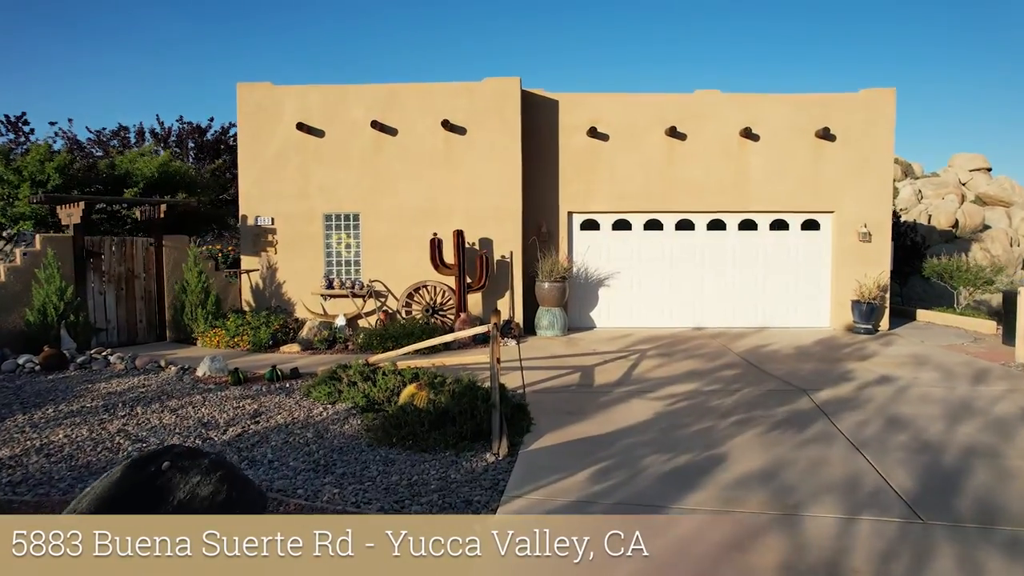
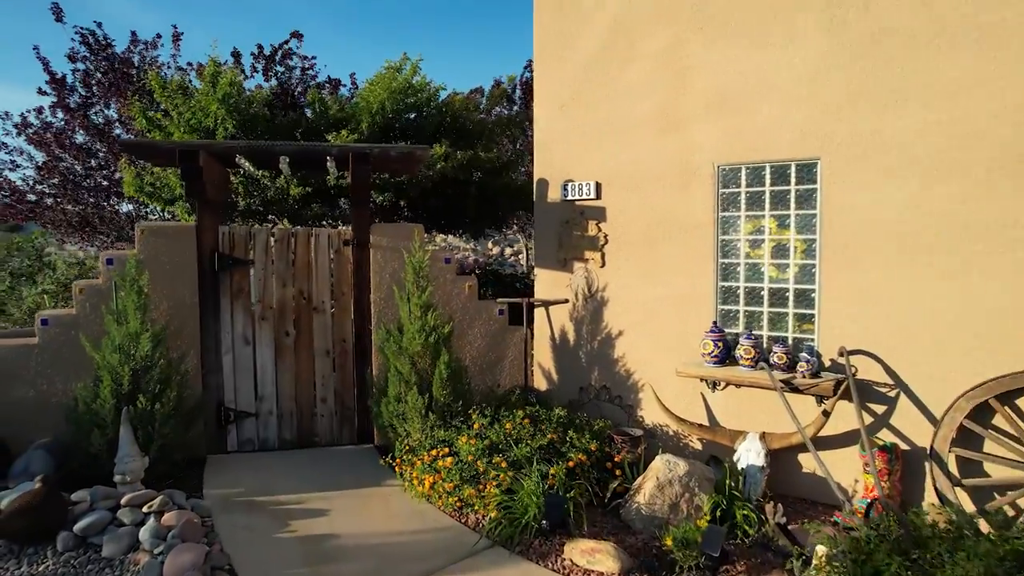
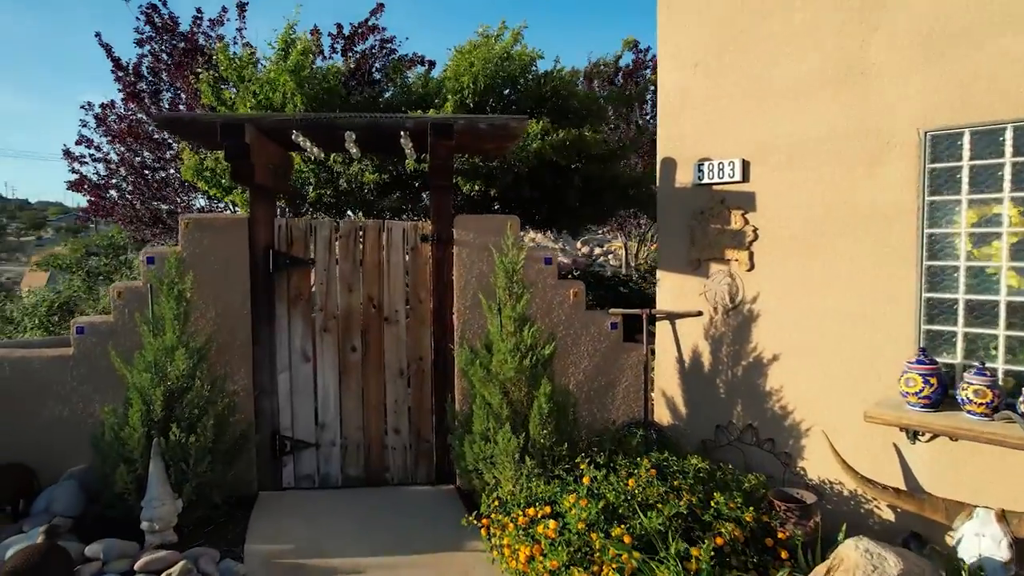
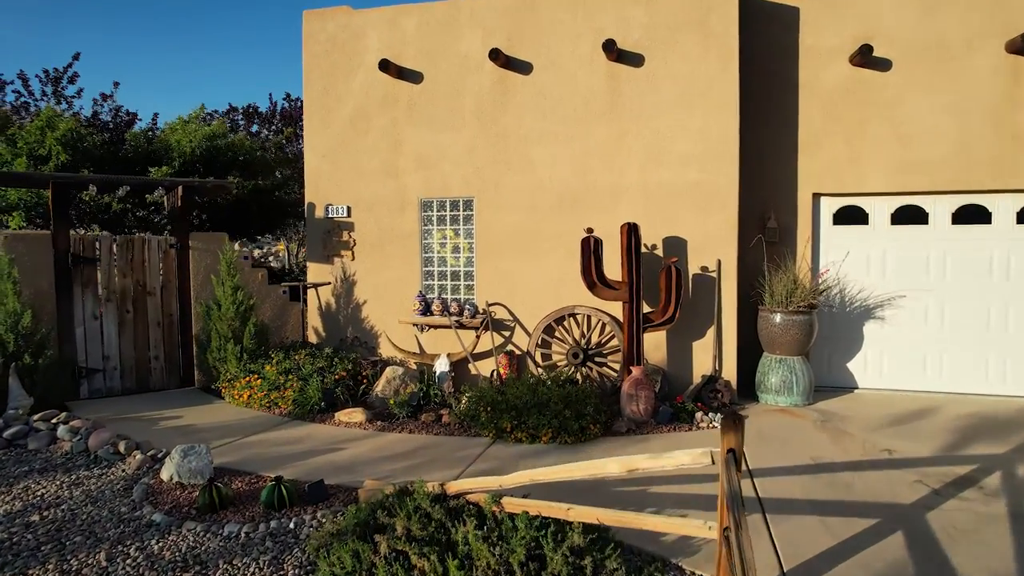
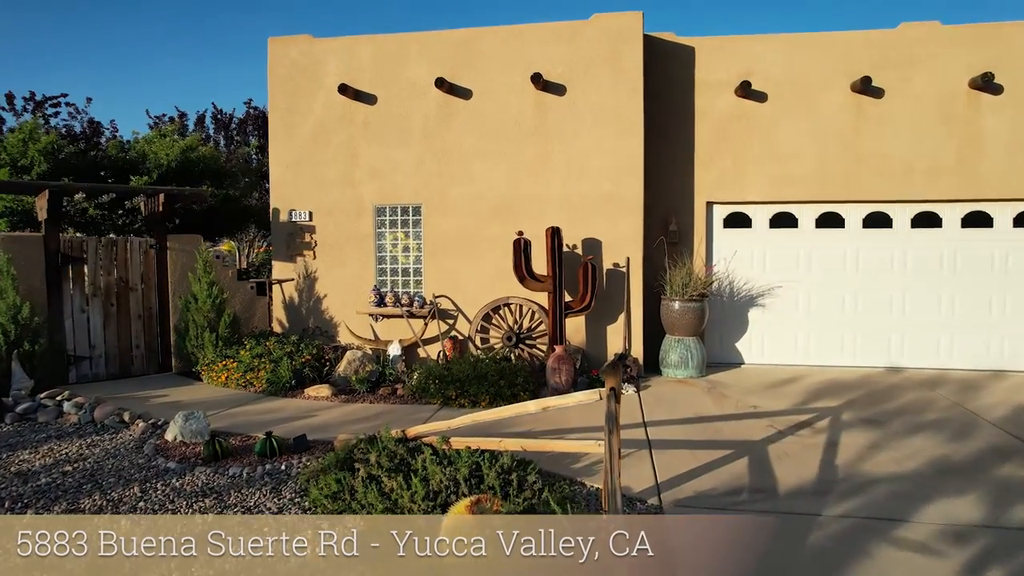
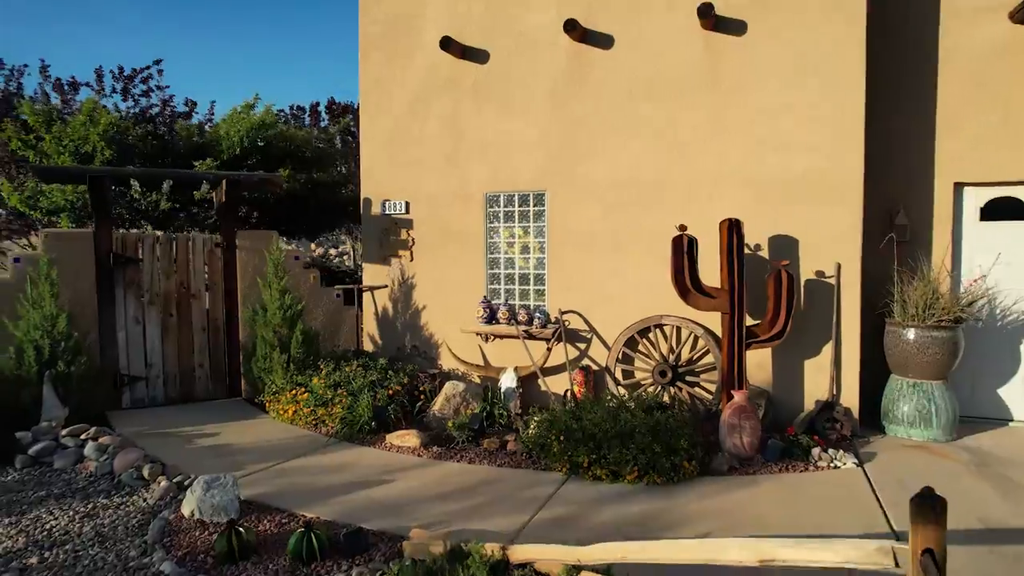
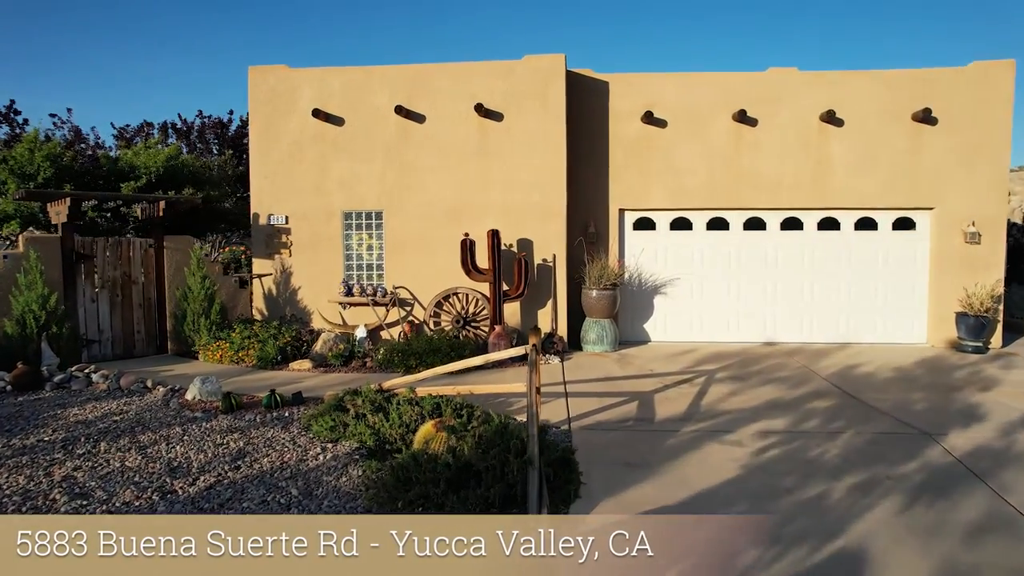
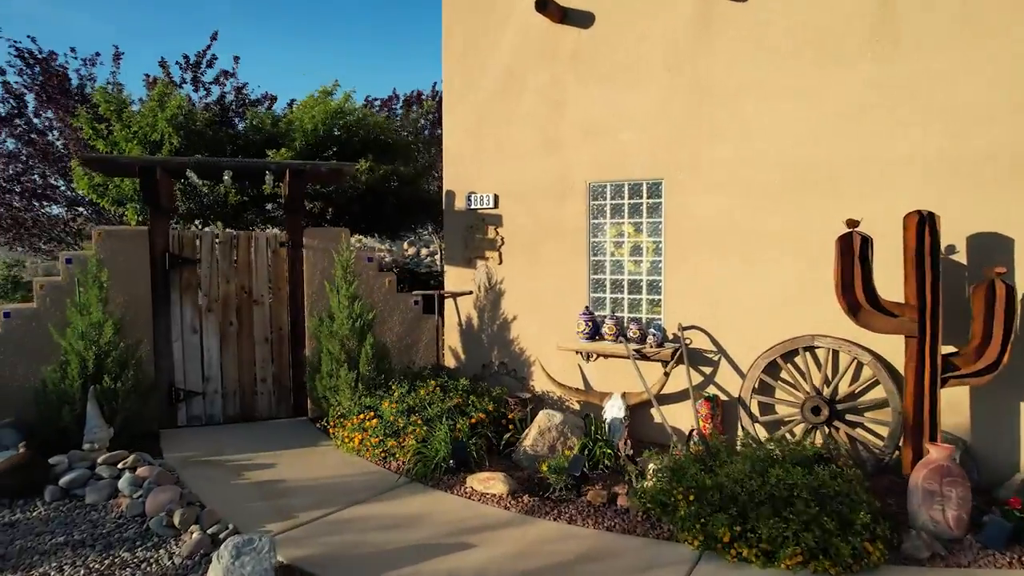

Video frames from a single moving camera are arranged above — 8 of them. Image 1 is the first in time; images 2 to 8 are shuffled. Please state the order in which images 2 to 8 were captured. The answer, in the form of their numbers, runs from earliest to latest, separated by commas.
7, 5, 4, 6, 8, 2, 3
